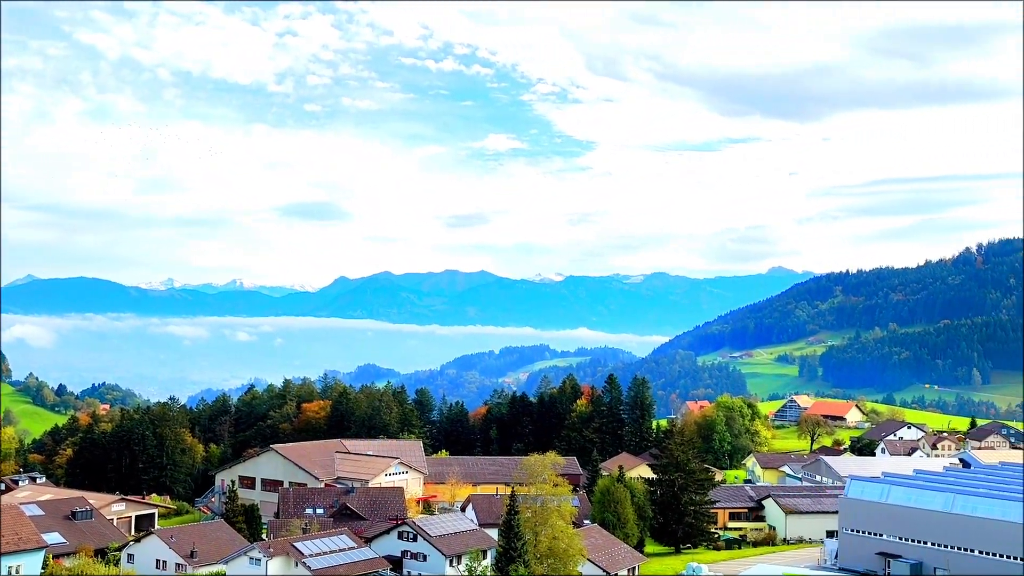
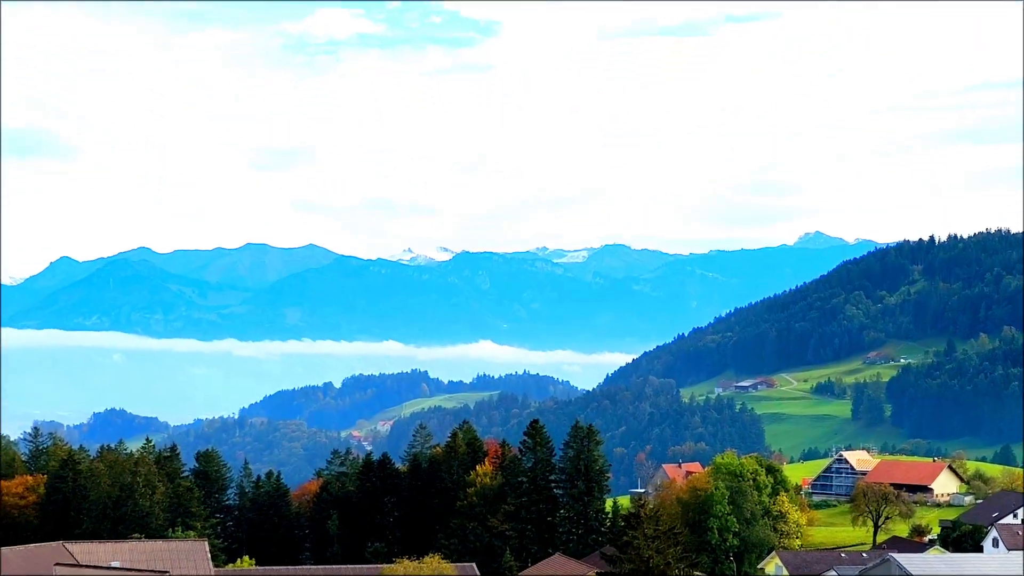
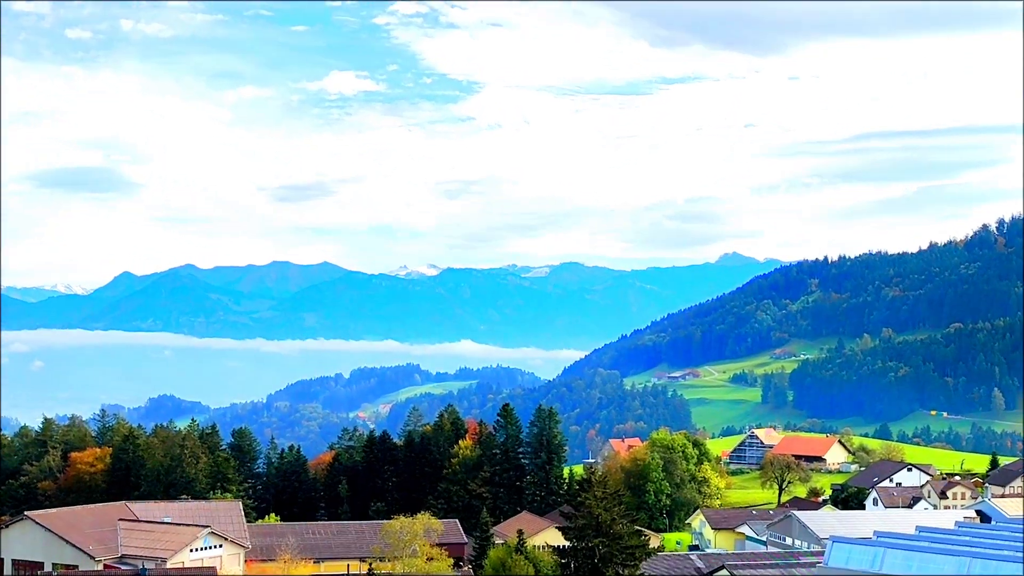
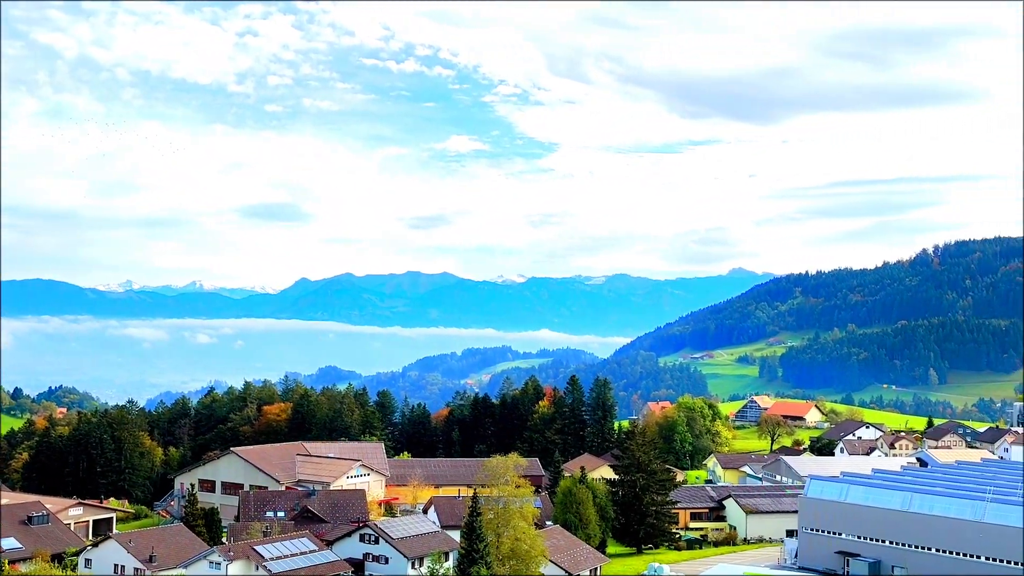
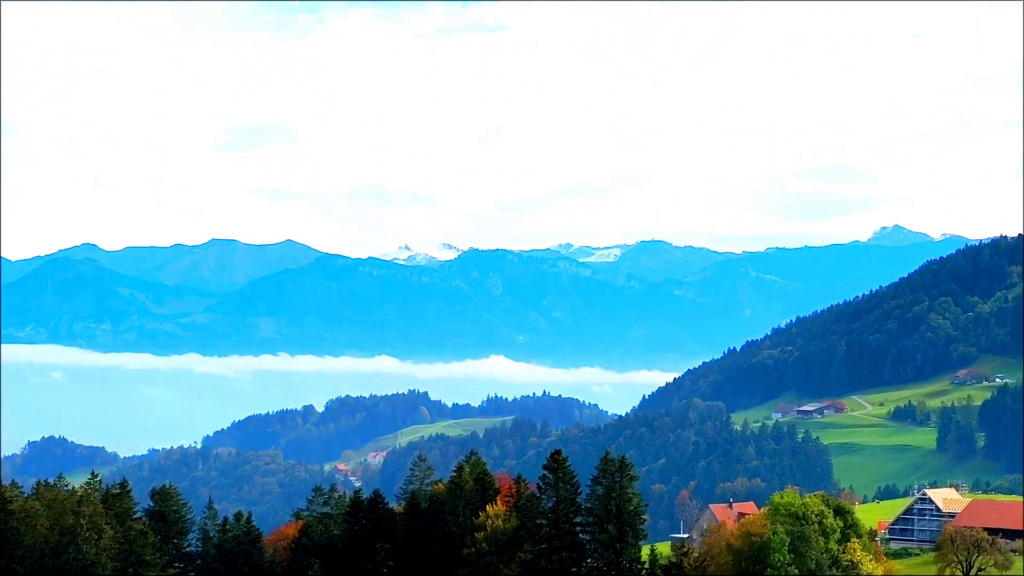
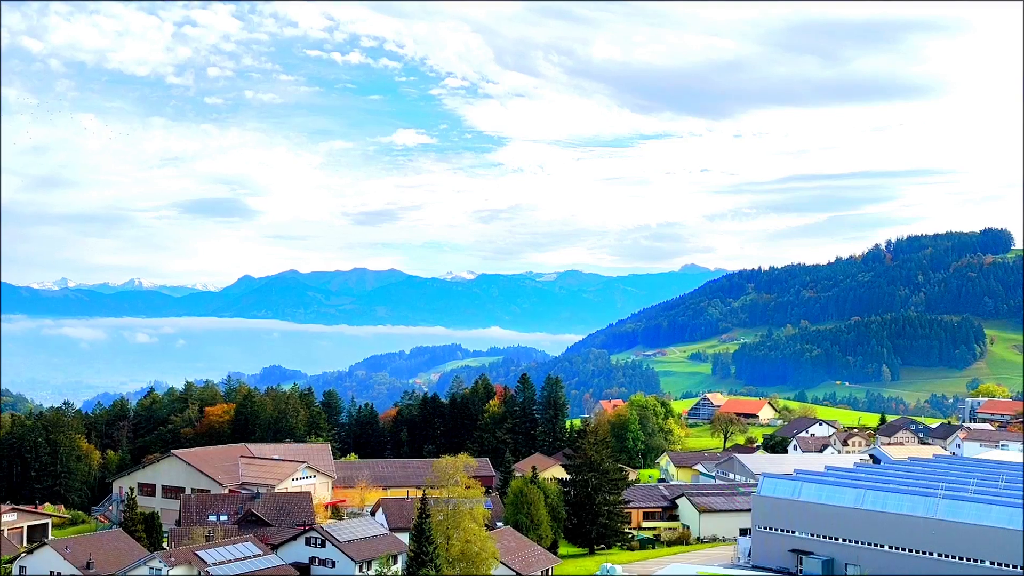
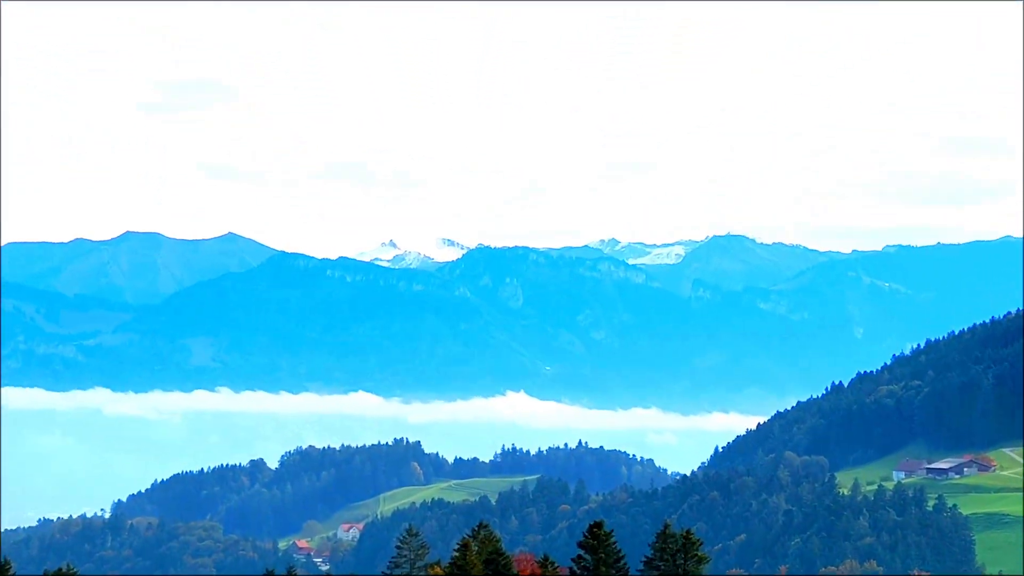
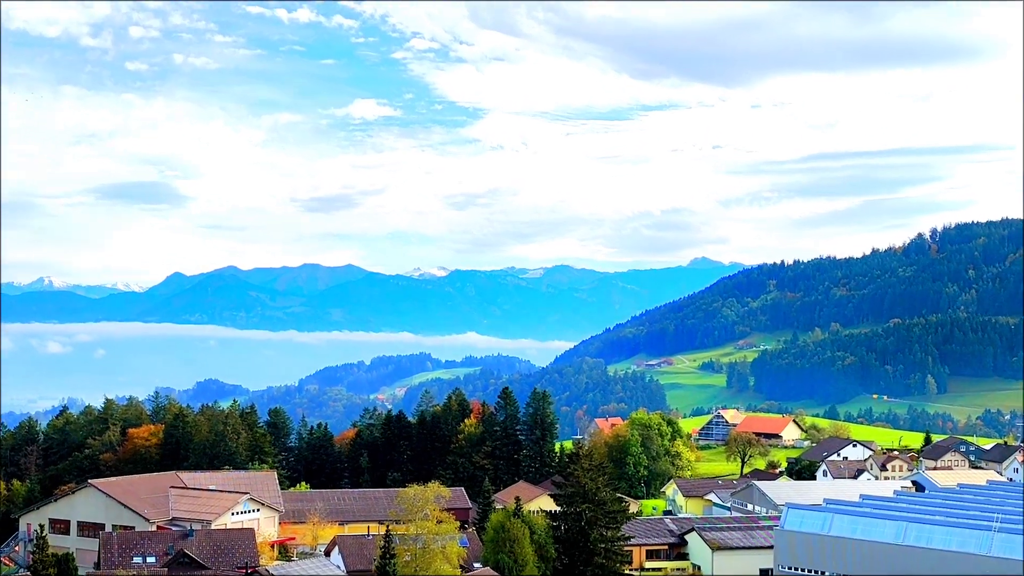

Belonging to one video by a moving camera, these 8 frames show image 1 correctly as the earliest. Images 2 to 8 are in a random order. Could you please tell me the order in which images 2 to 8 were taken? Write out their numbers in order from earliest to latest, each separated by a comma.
4, 6, 8, 3, 2, 5, 7
